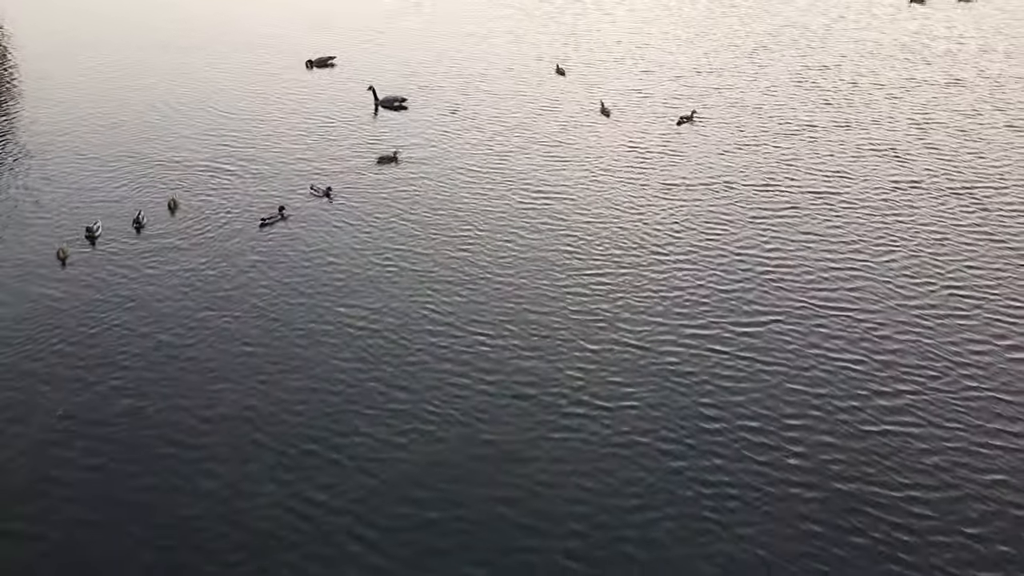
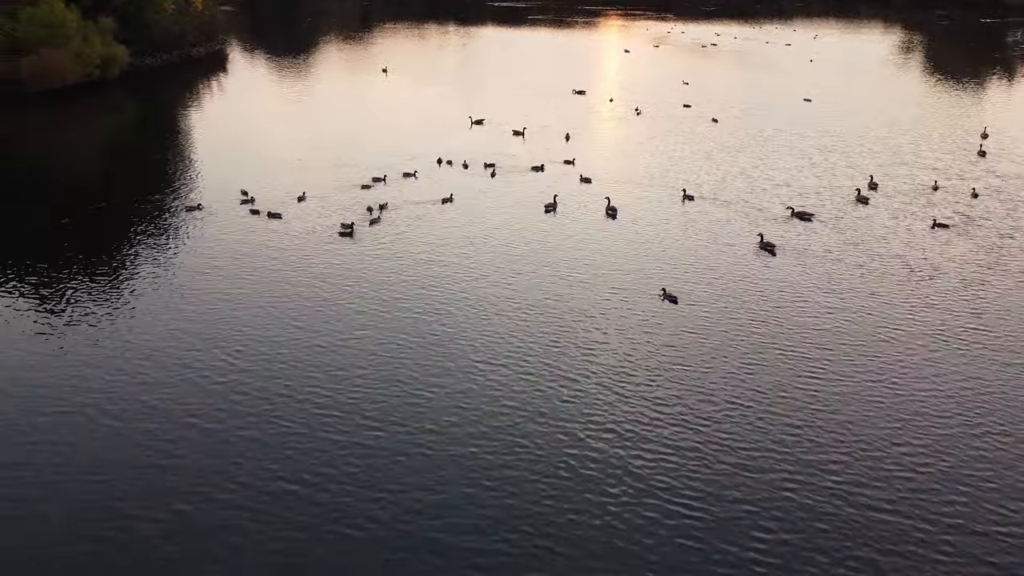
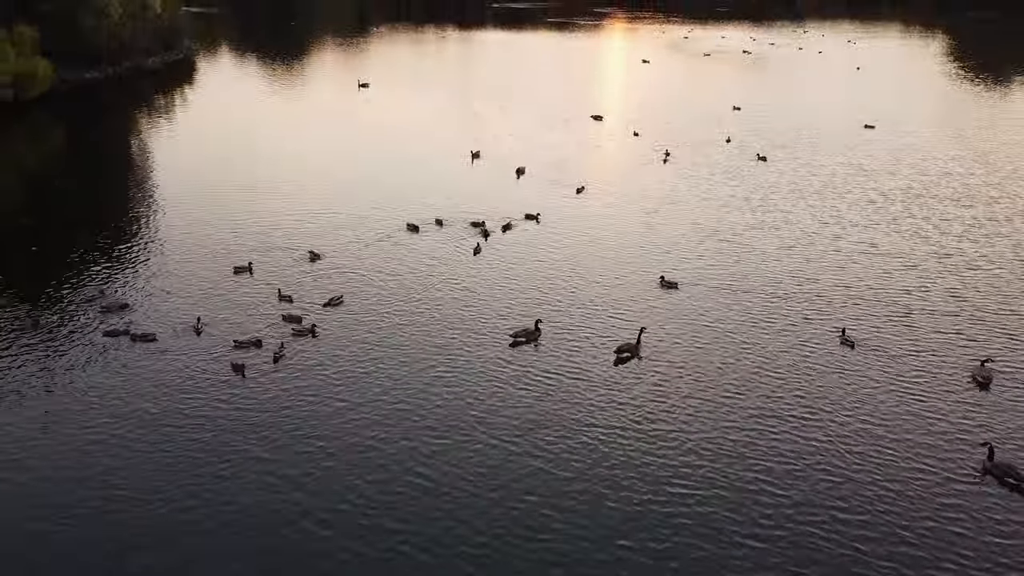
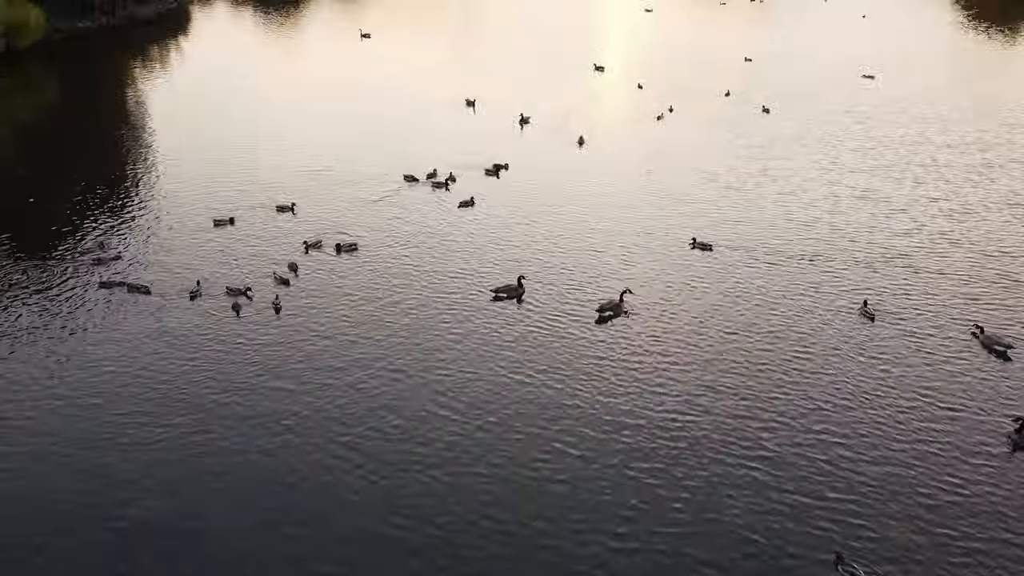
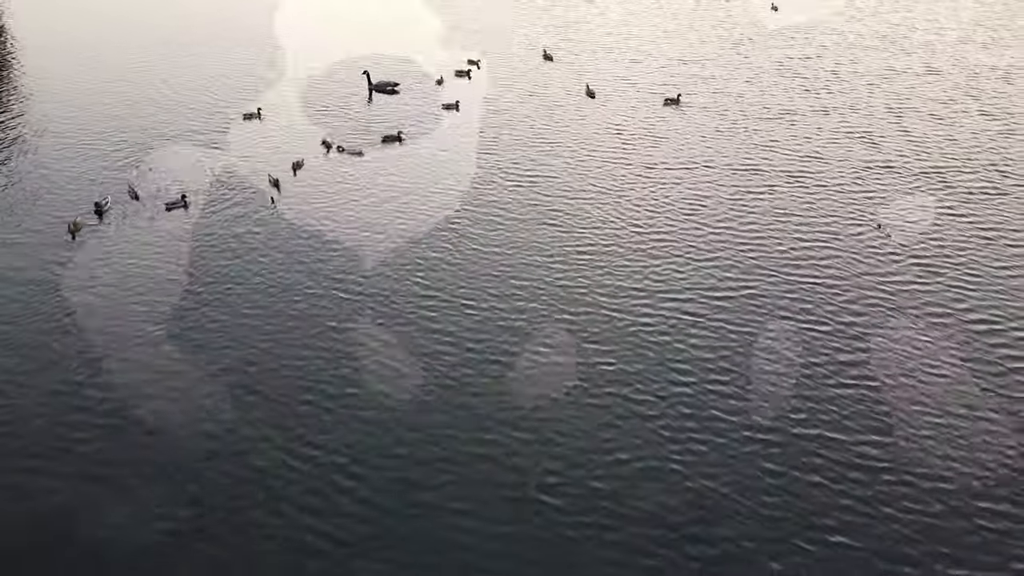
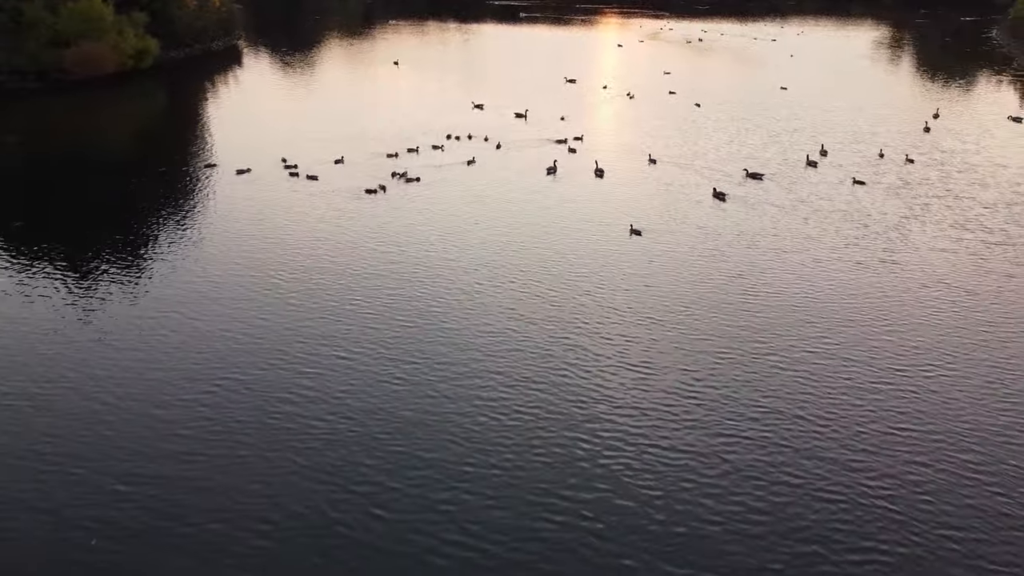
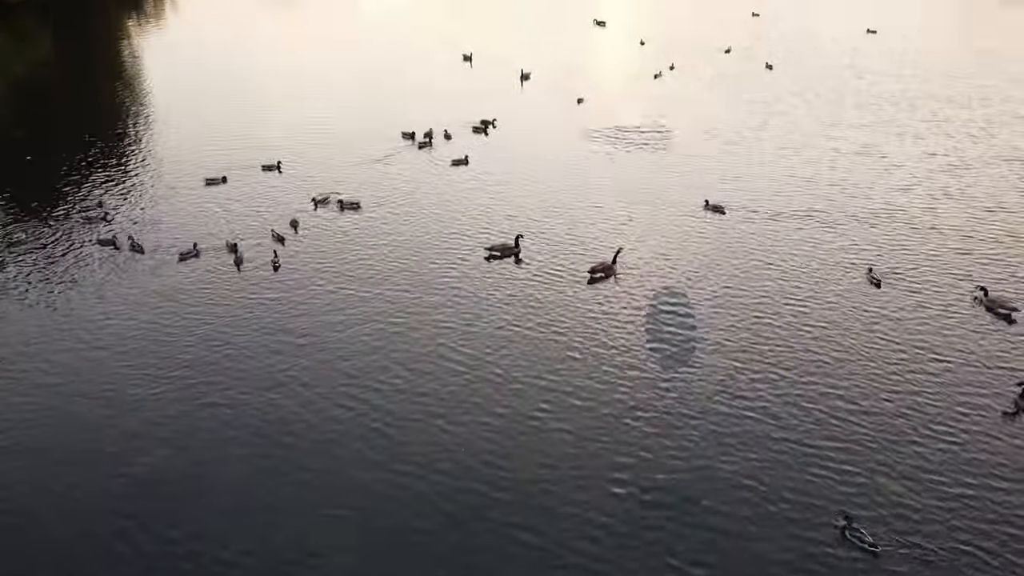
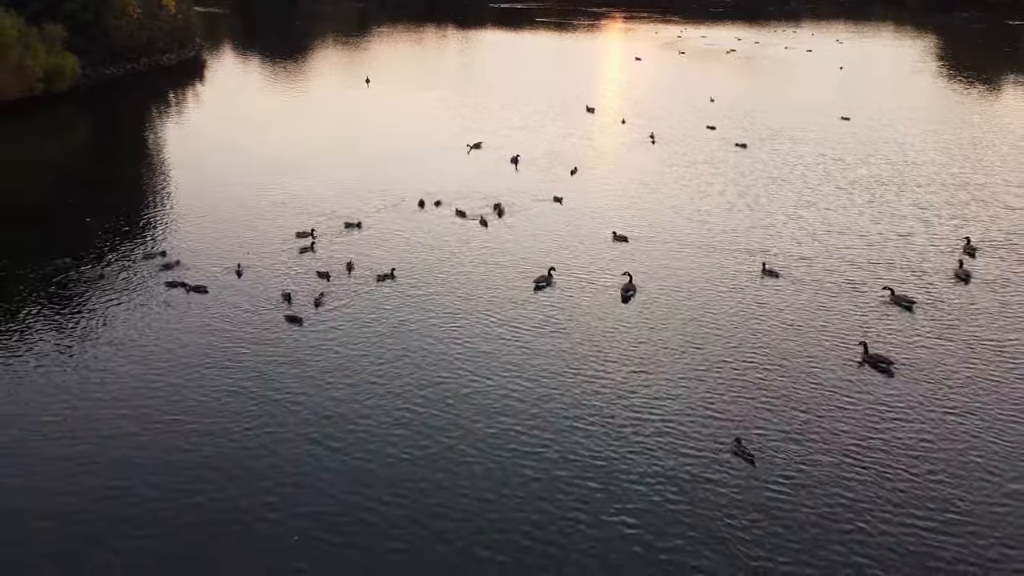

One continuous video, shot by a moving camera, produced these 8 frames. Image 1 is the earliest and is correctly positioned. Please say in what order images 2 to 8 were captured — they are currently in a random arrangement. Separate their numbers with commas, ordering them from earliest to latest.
5, 7, 4, 3, 8, 2, 6
